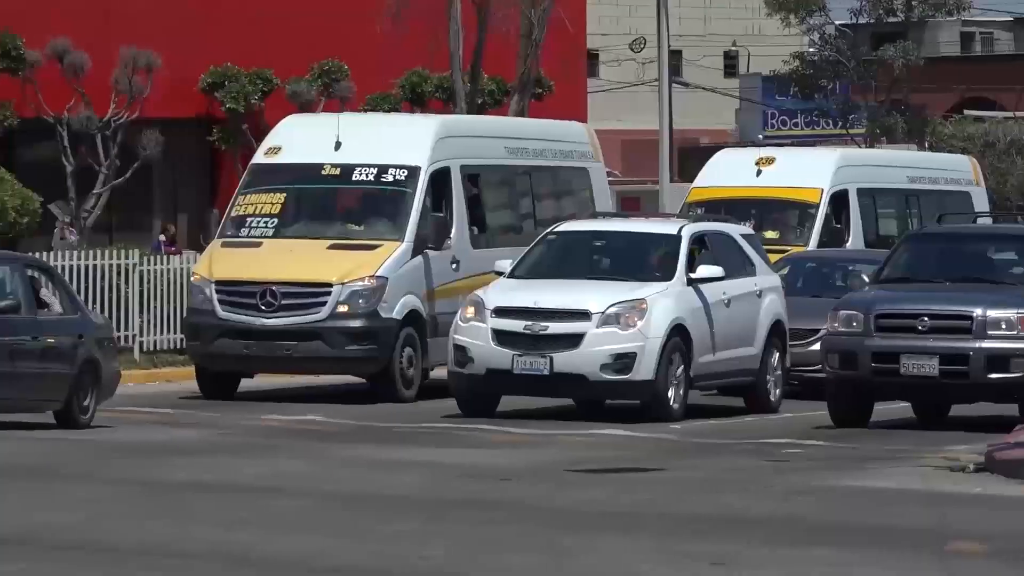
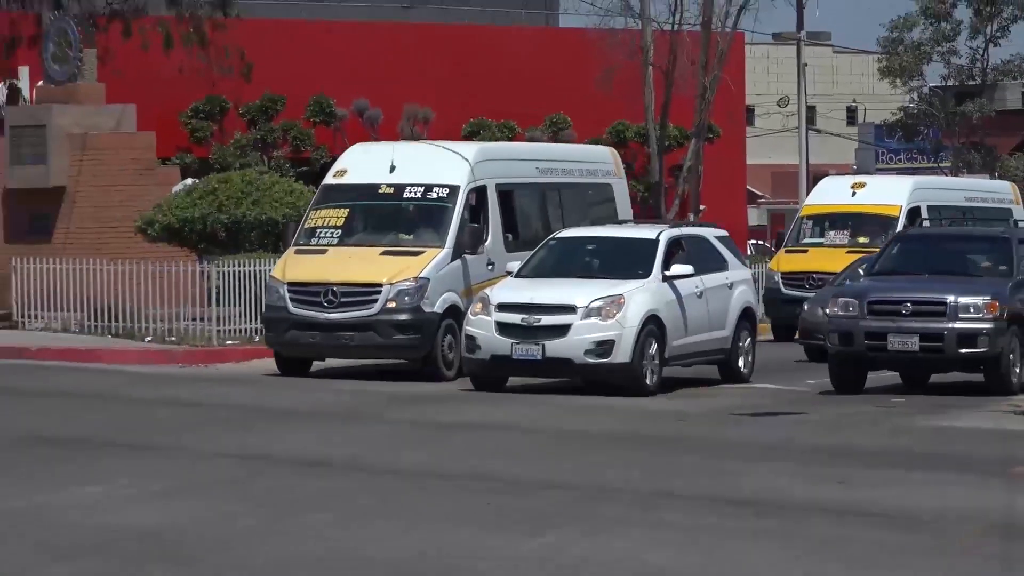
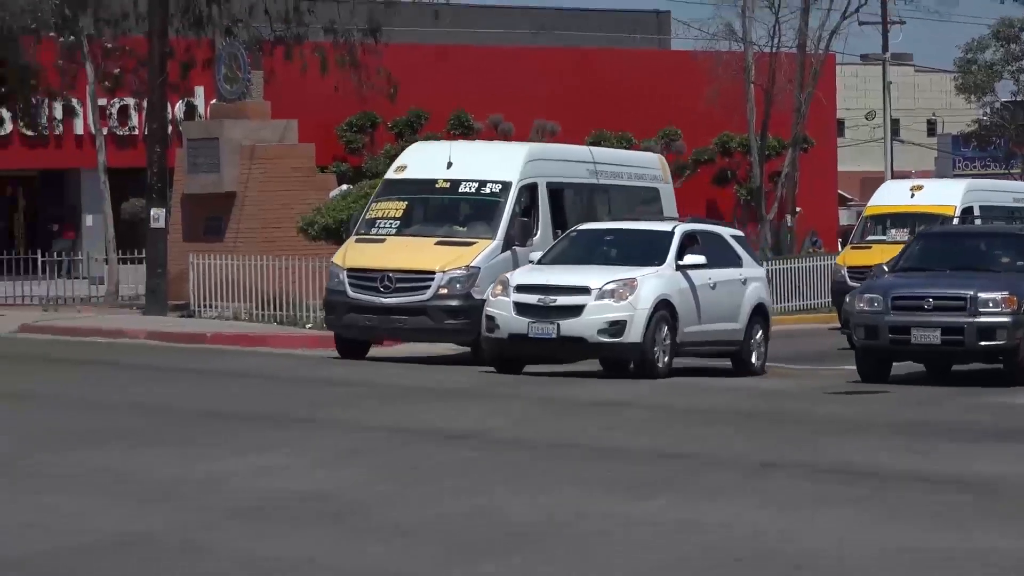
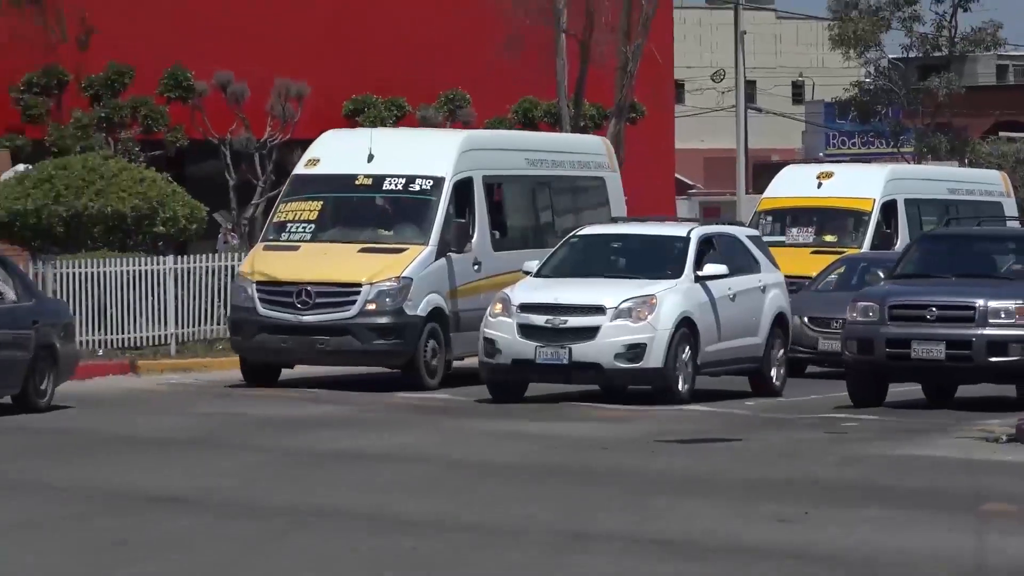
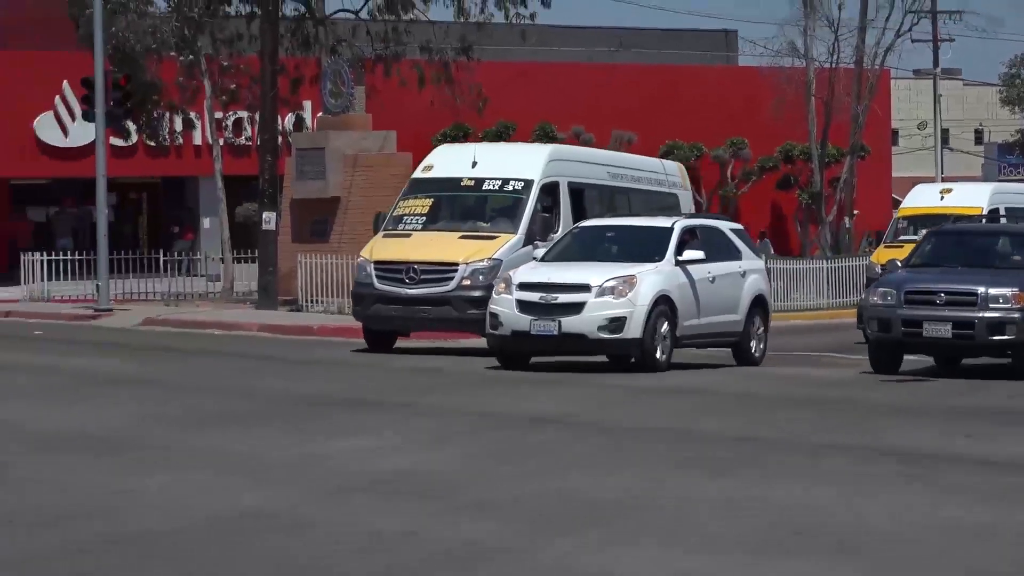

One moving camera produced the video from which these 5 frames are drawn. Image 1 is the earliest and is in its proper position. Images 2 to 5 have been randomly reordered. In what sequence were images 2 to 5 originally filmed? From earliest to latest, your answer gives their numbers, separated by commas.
4, 2, 3, 5
